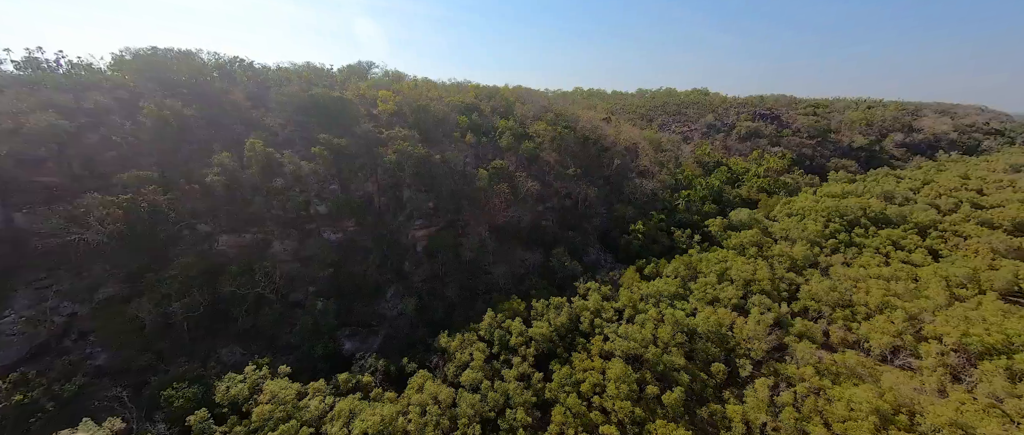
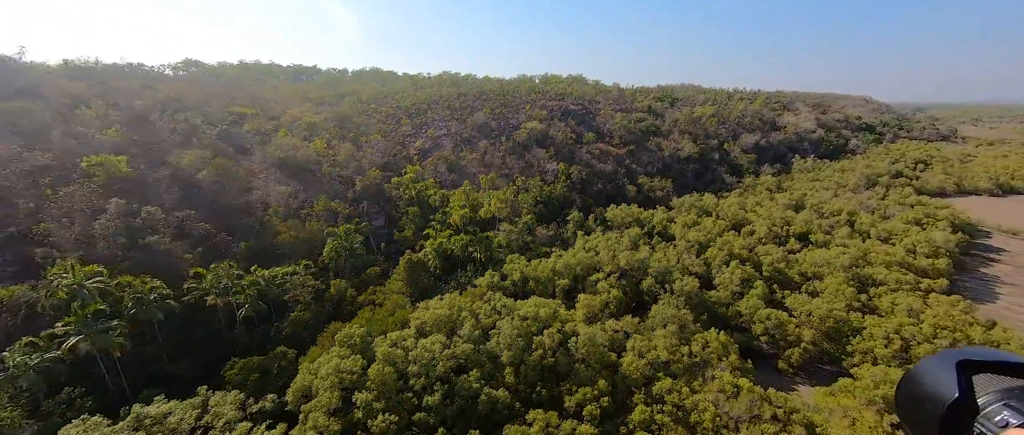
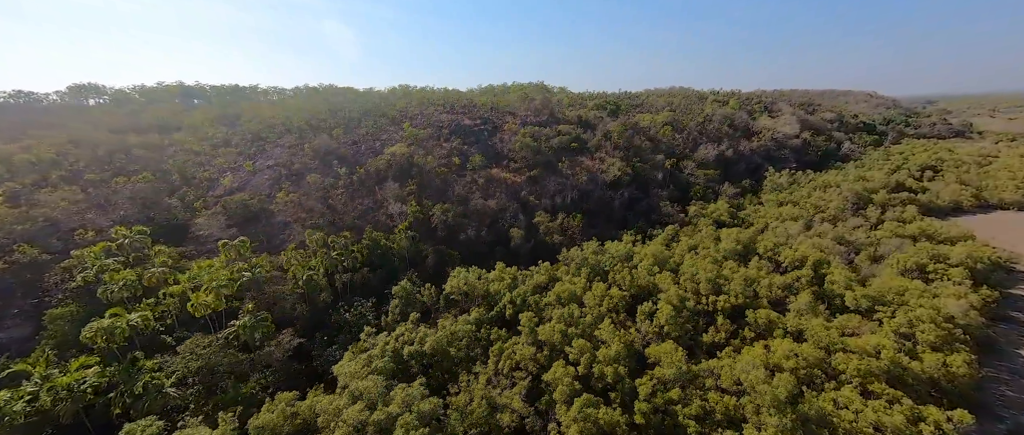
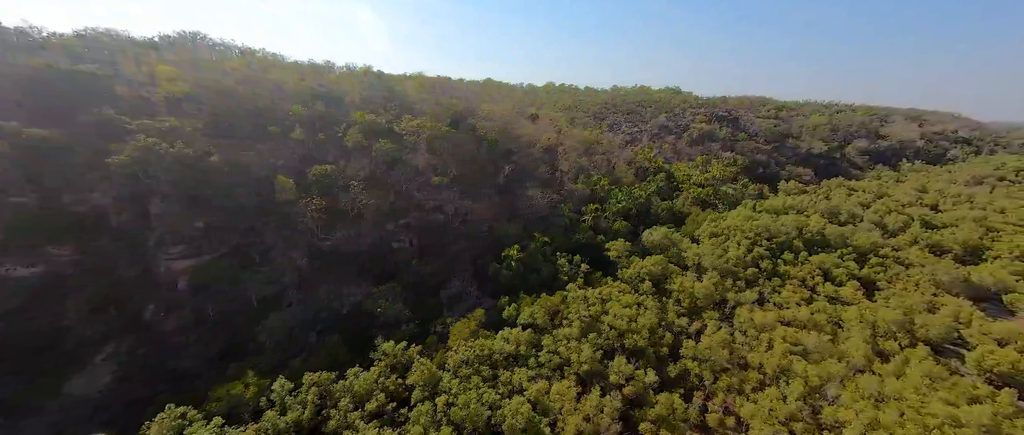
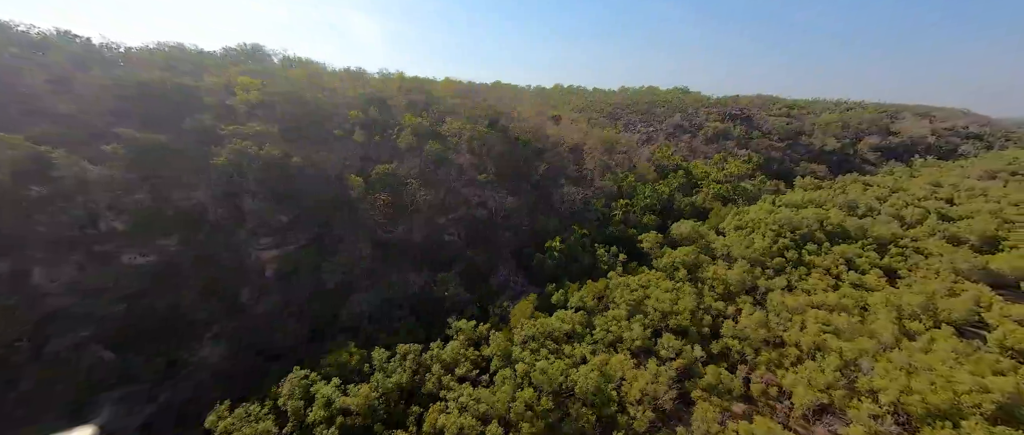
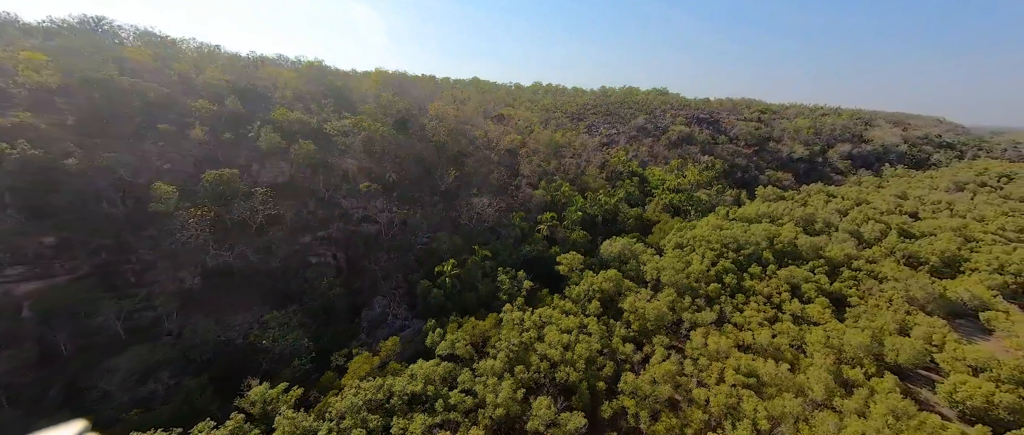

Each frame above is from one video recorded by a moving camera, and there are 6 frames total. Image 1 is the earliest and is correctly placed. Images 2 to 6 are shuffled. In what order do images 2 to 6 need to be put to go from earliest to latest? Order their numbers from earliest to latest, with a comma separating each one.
5, 4, 6, 2, 3
